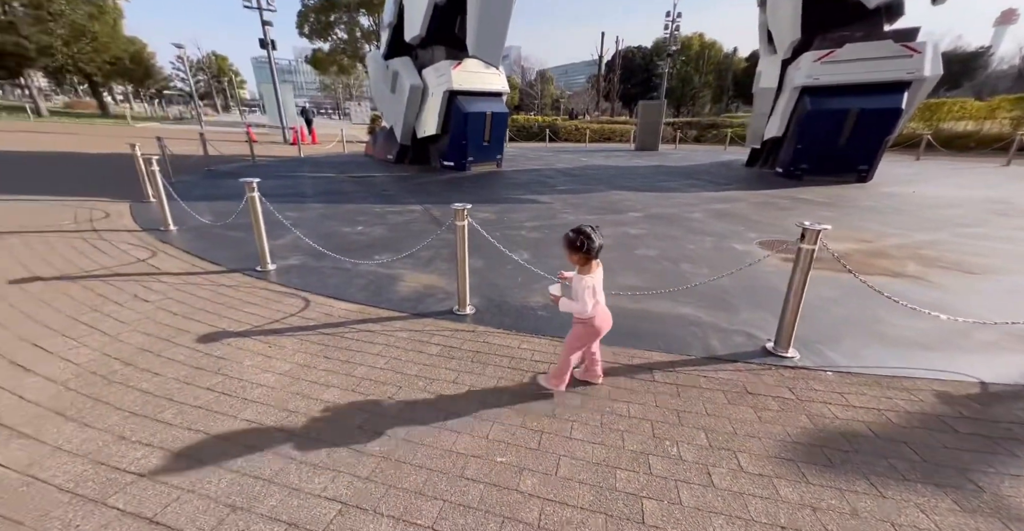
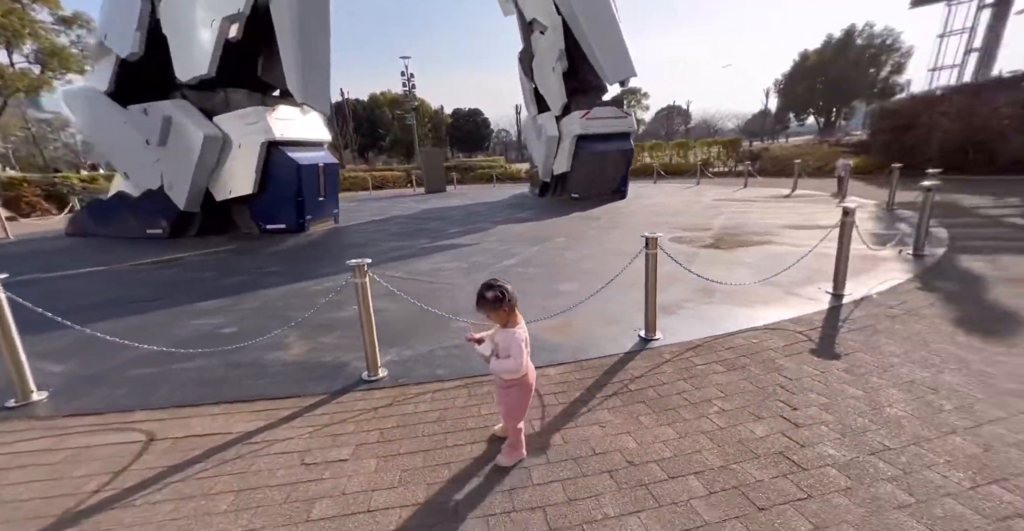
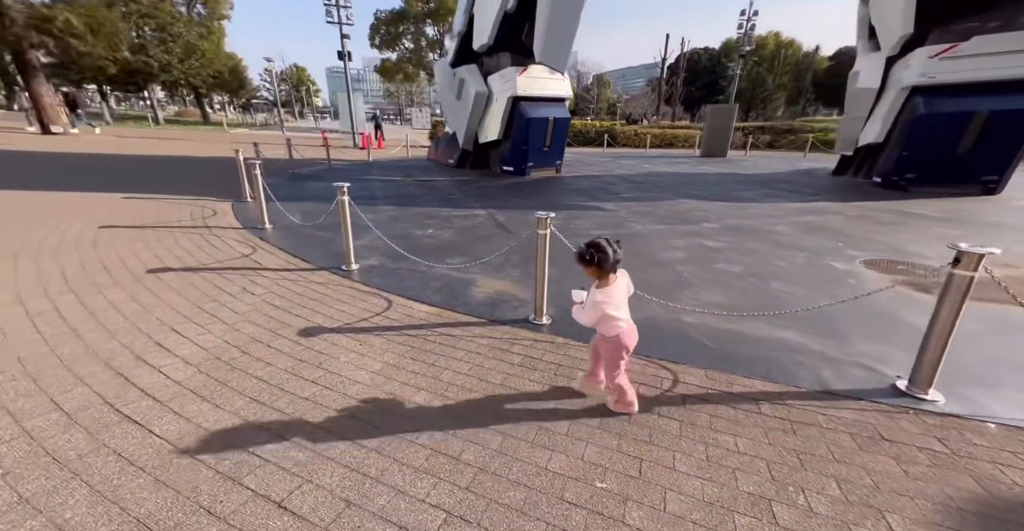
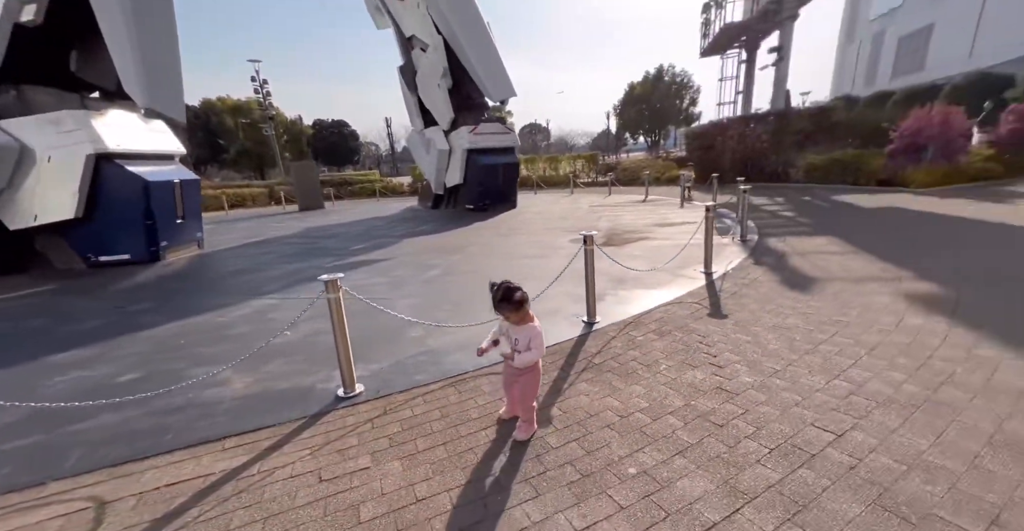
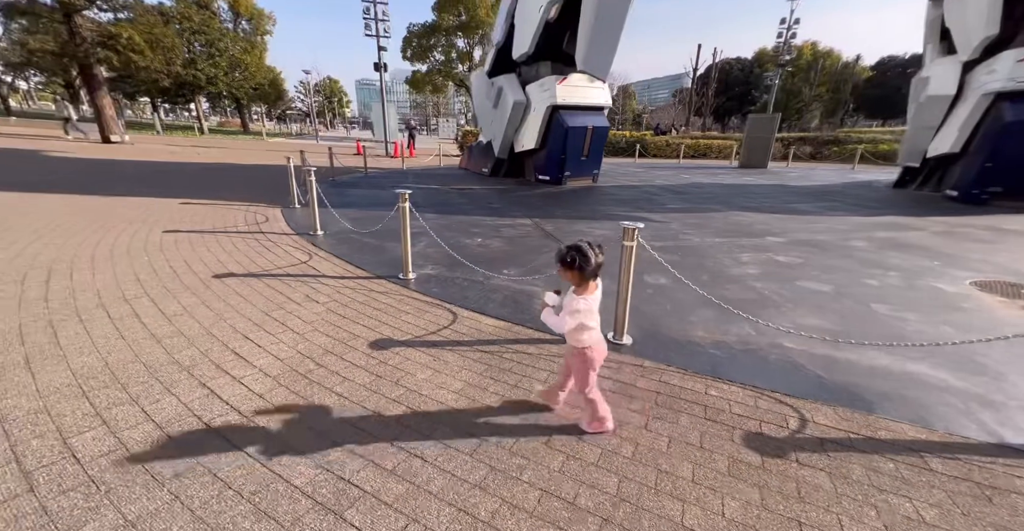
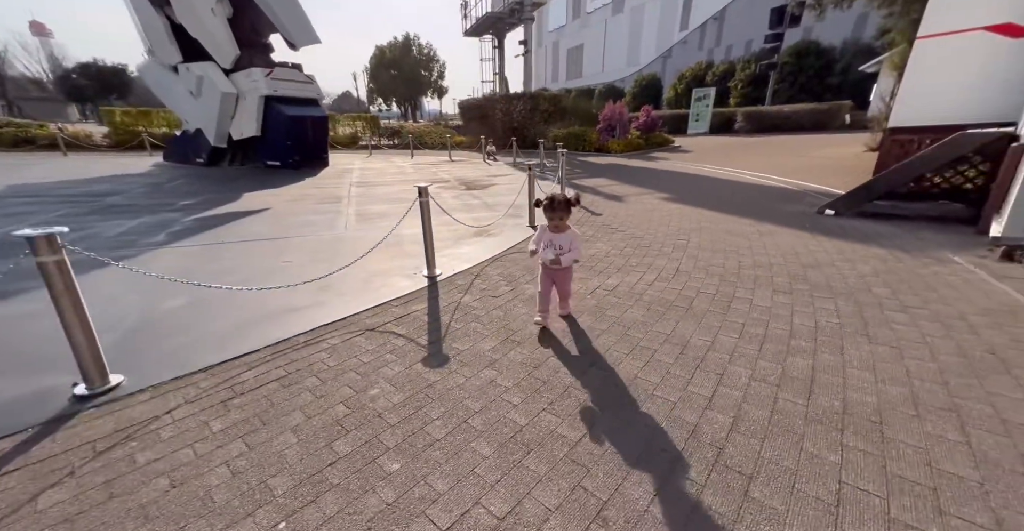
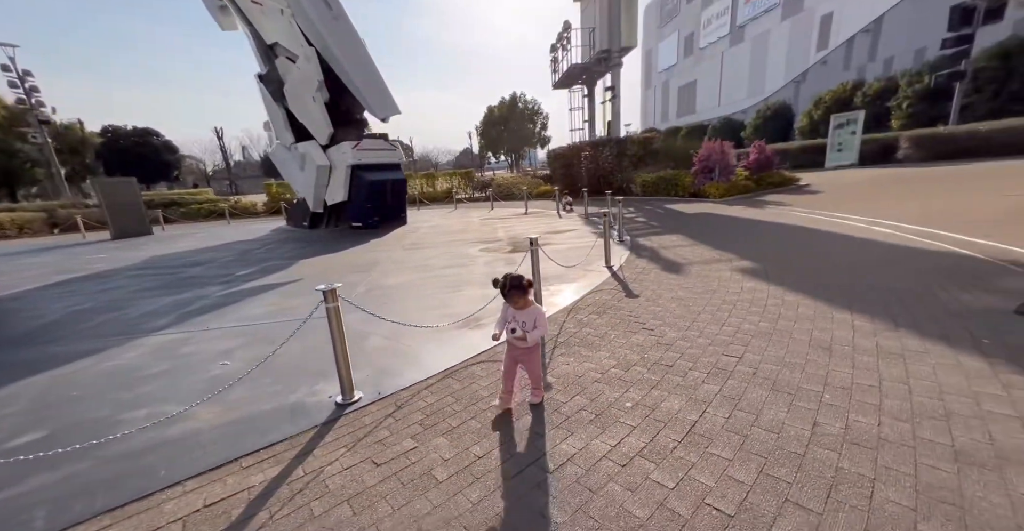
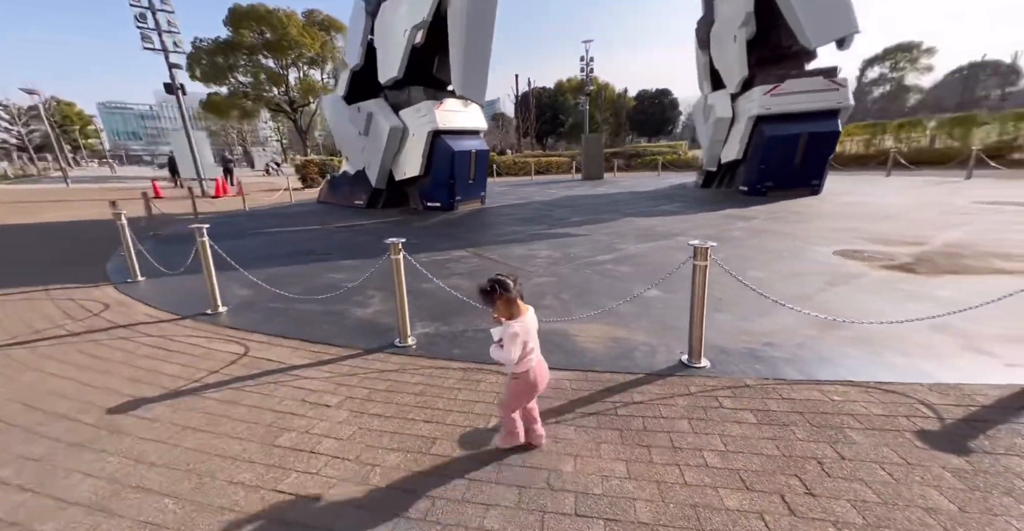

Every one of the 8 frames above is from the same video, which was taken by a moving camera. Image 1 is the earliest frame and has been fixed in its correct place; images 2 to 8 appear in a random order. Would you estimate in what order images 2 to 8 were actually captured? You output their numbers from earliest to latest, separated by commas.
3, 5, 8, 2, 4, 7, 6
